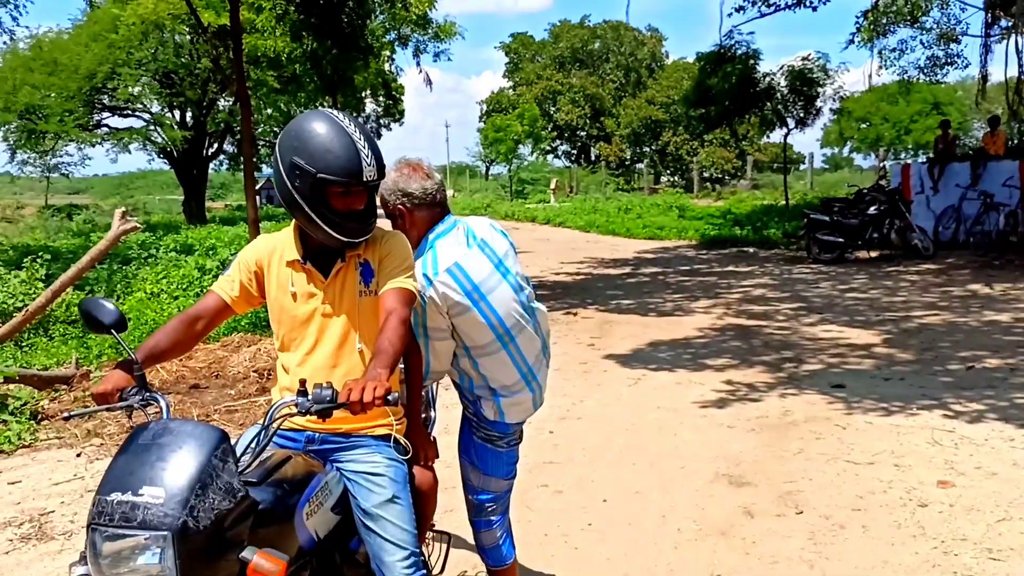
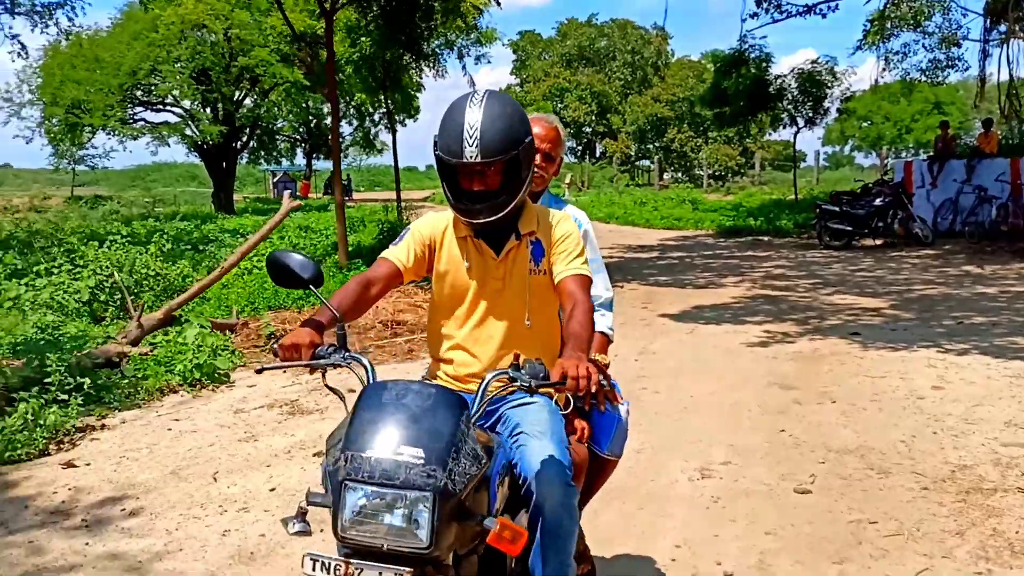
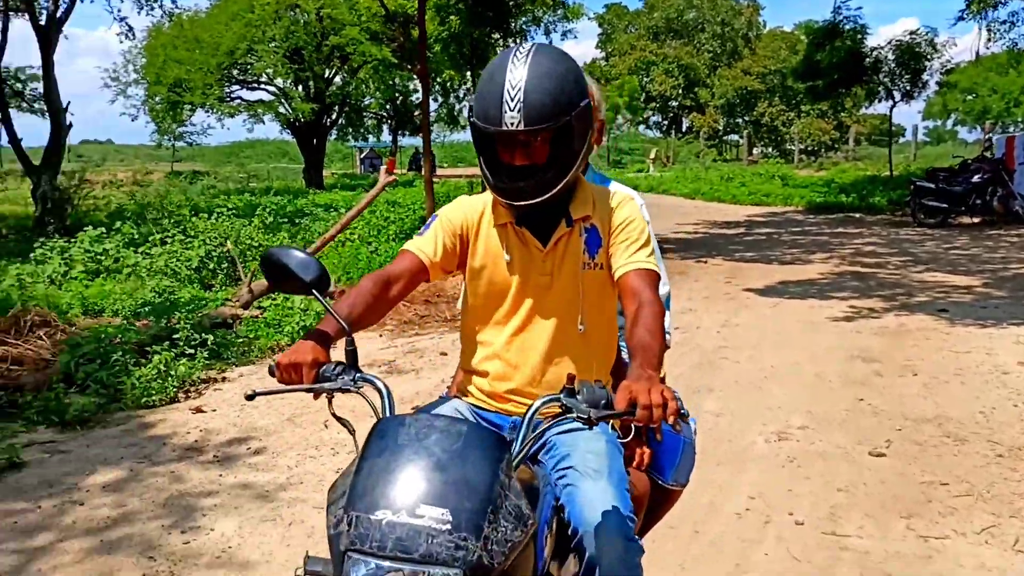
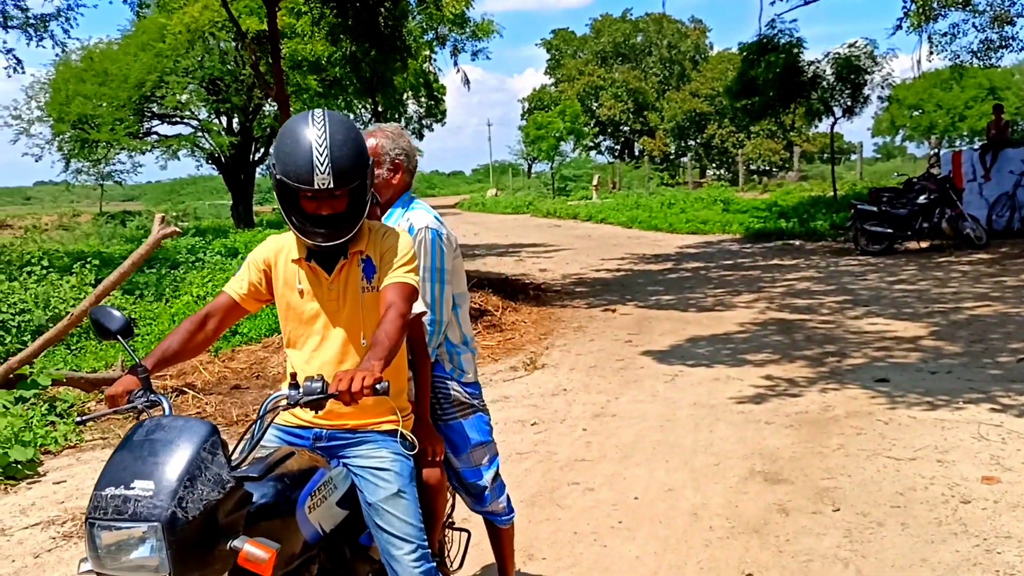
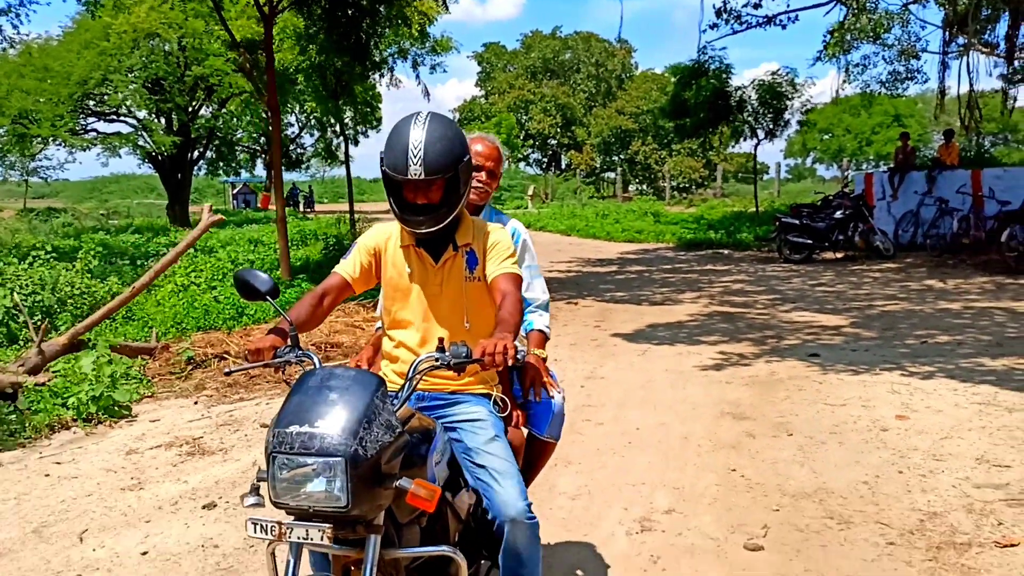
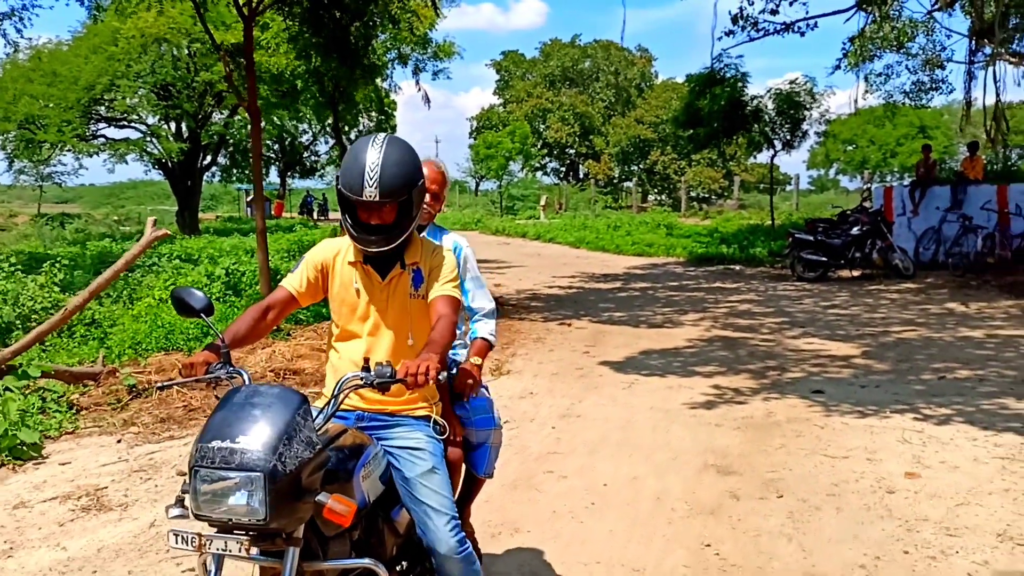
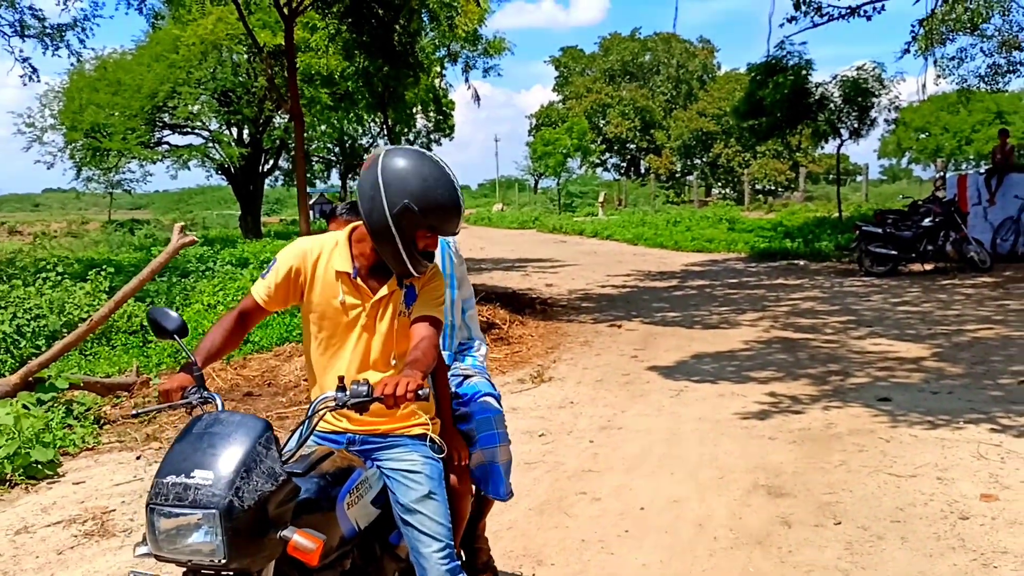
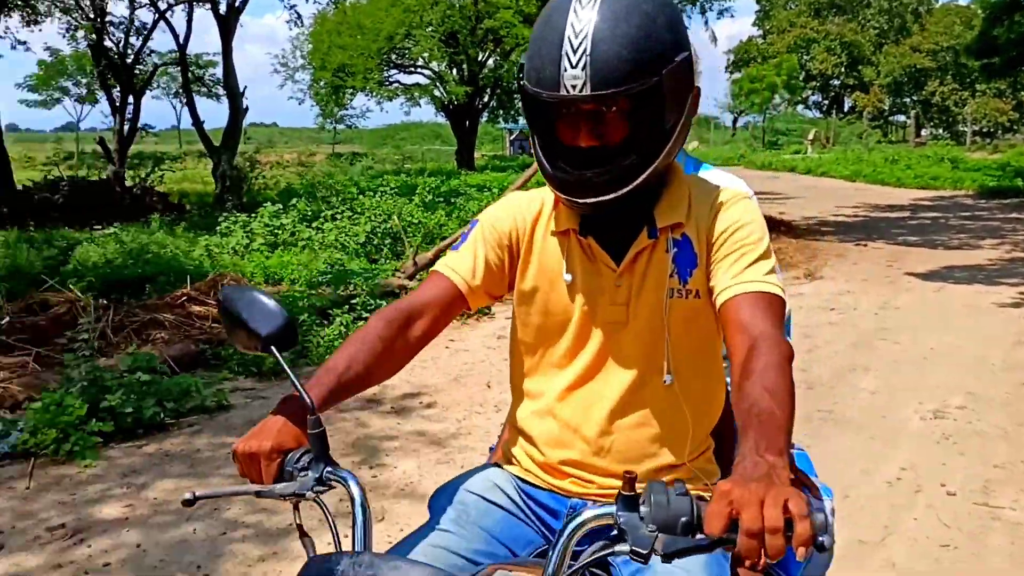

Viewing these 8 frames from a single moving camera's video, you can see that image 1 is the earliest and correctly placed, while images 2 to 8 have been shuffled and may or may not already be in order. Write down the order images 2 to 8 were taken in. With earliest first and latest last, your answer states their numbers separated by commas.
4, 7, 6, 5, 2, 3, 8
